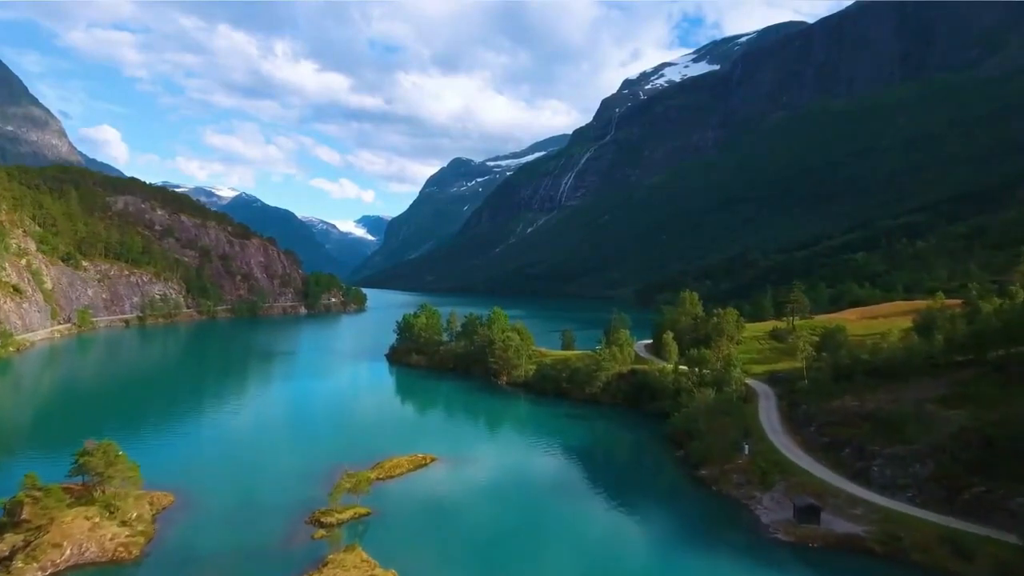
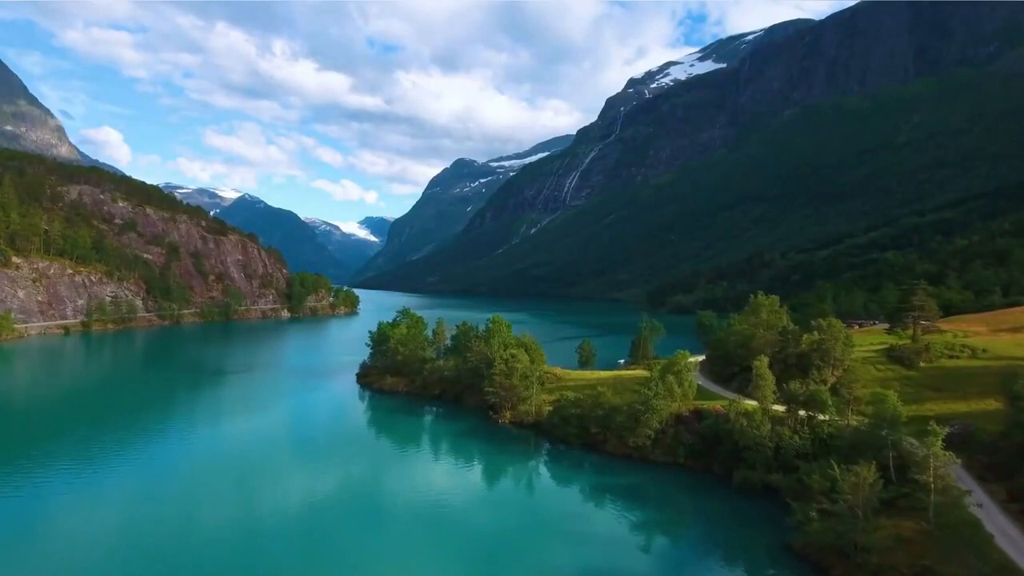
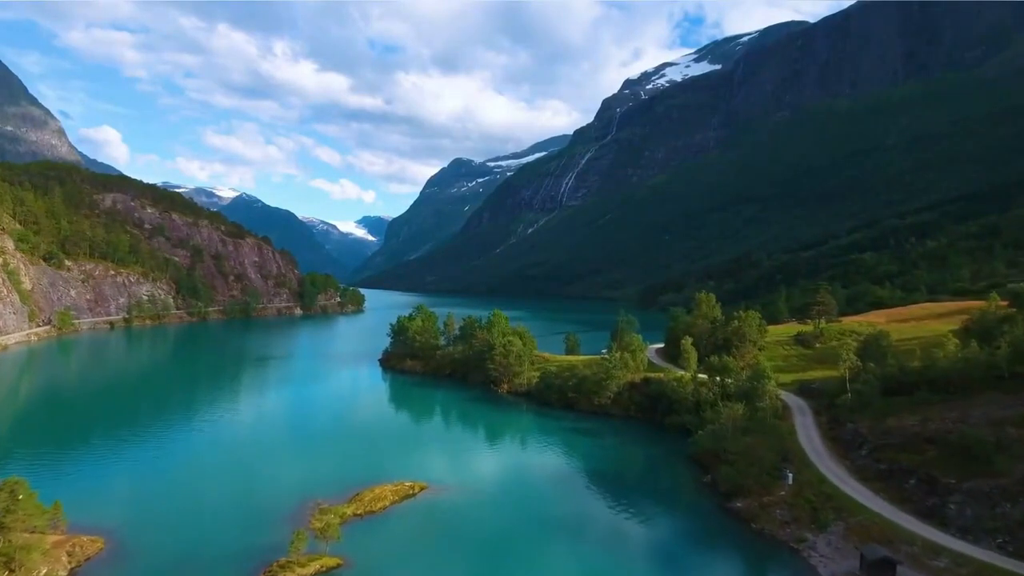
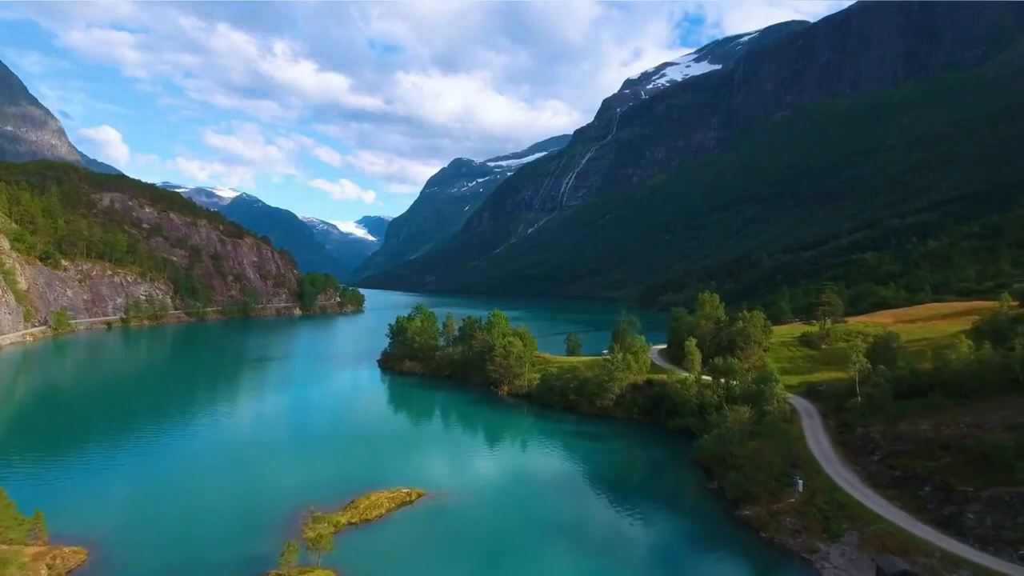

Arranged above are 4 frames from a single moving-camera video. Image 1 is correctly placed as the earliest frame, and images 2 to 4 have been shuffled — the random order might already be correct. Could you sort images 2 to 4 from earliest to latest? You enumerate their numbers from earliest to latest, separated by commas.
3, 4, 2
